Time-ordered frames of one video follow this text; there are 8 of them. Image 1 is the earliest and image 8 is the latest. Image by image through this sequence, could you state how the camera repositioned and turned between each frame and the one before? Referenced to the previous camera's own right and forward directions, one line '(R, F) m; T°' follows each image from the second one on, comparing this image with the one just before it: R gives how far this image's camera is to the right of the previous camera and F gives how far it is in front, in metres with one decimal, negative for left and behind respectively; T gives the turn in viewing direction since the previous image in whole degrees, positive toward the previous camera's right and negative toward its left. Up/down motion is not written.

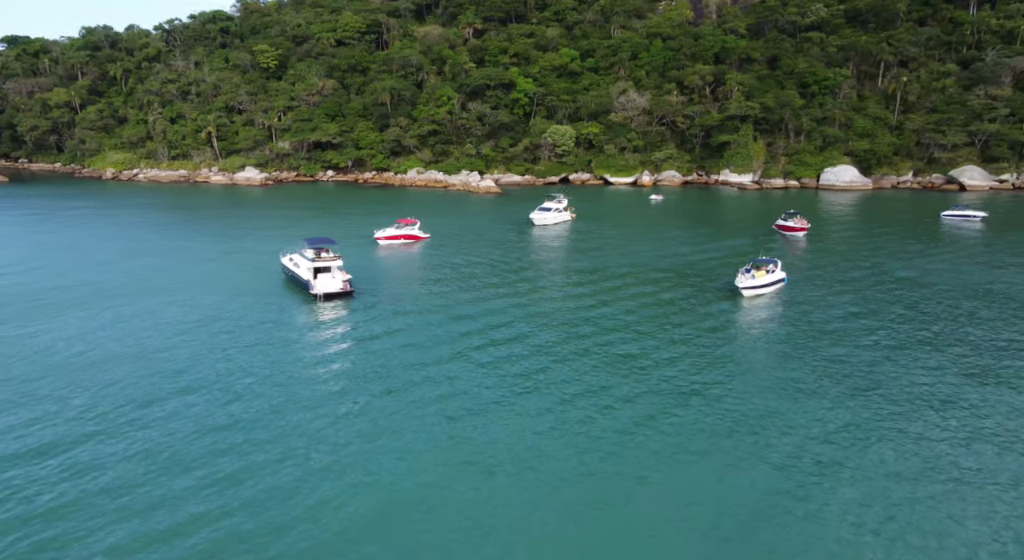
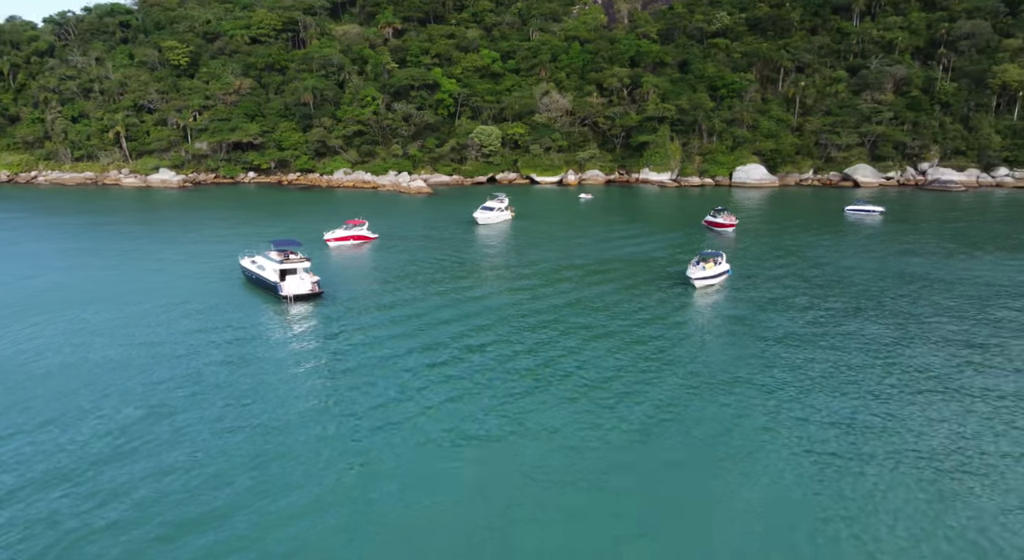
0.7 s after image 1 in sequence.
(-2.7, -1.2) m; +8°
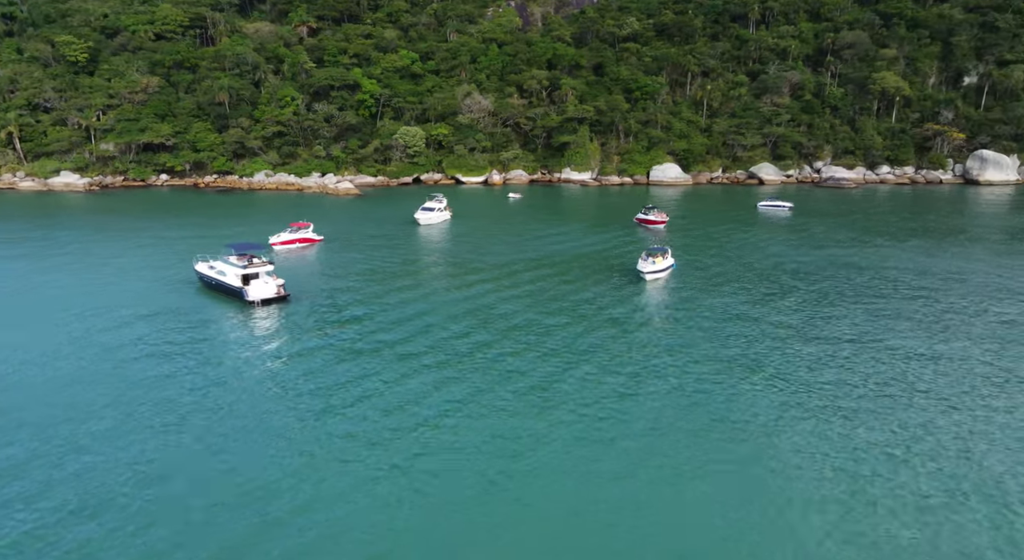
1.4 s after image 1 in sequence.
(-2.7, -1.4) m; +8°
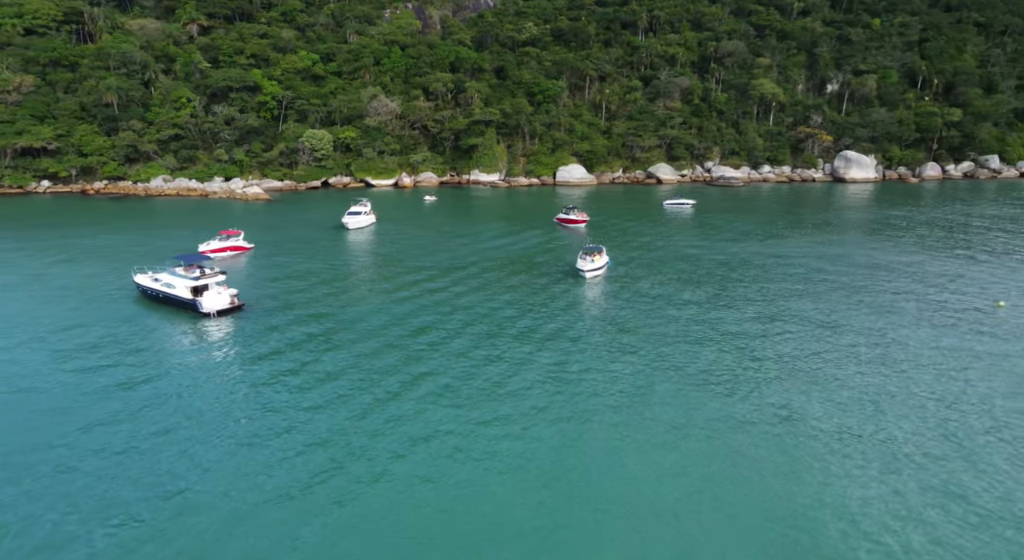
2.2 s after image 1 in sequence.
(-3.0, -1.6) m; +9°
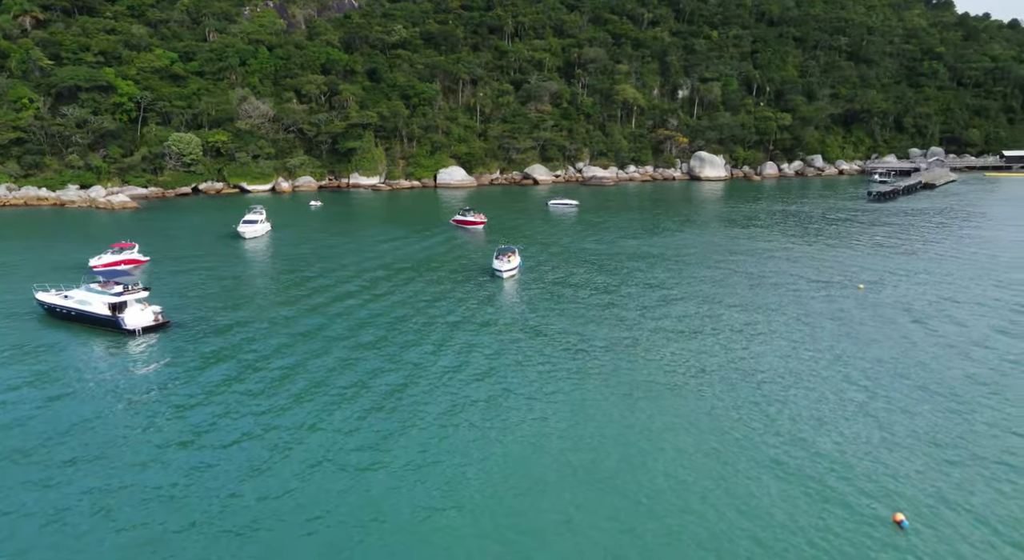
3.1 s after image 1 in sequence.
(-3.4, -1.9) m; +12°
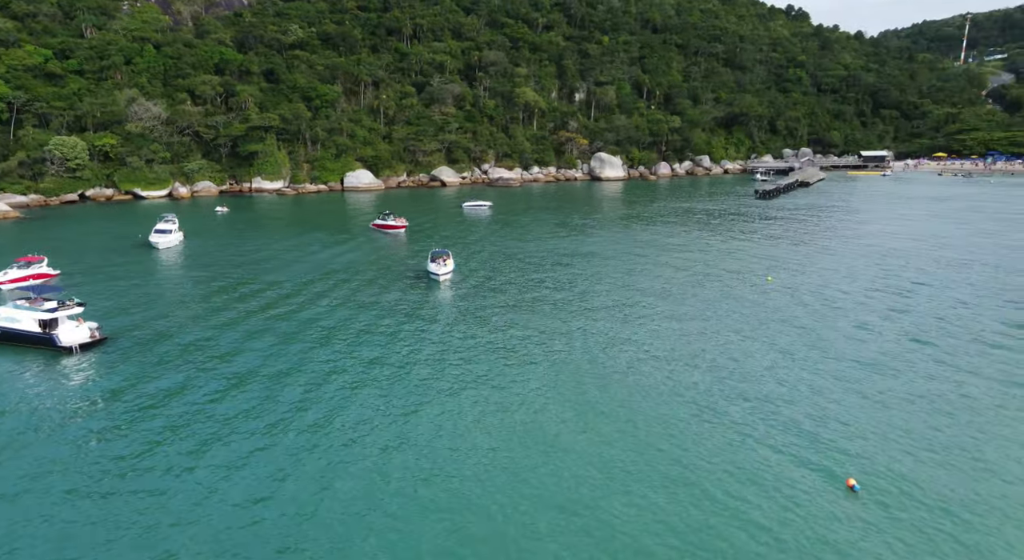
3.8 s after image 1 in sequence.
(-2.6, -1.5) m; +9°
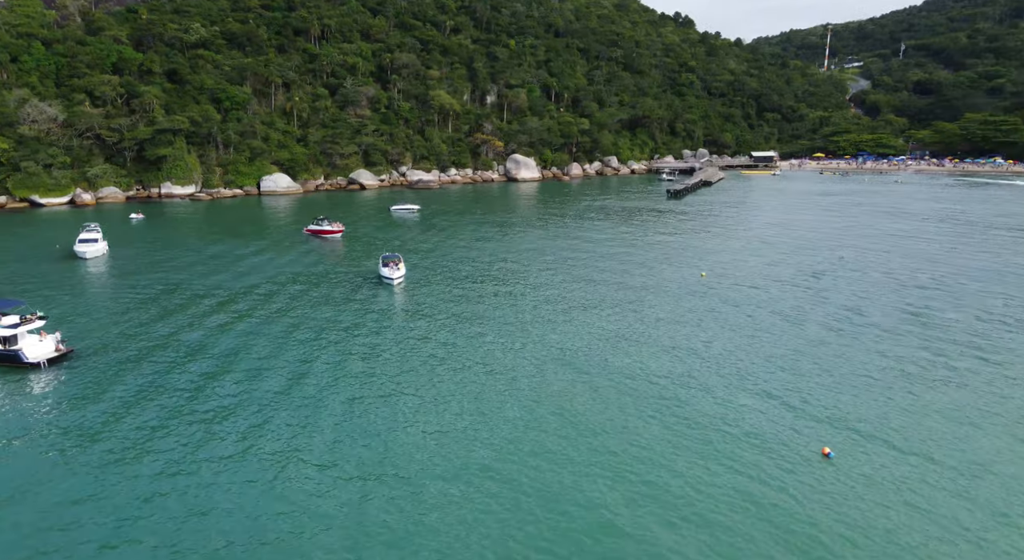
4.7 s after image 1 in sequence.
(-3.2, -1.9) m; +8°
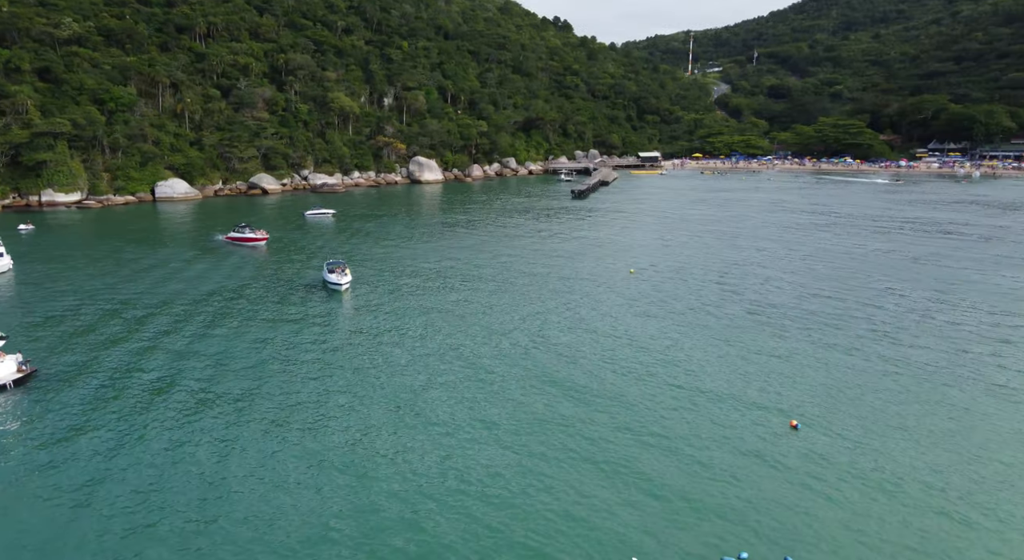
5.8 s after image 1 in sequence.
(-3.8, -2.2) m; +10°
